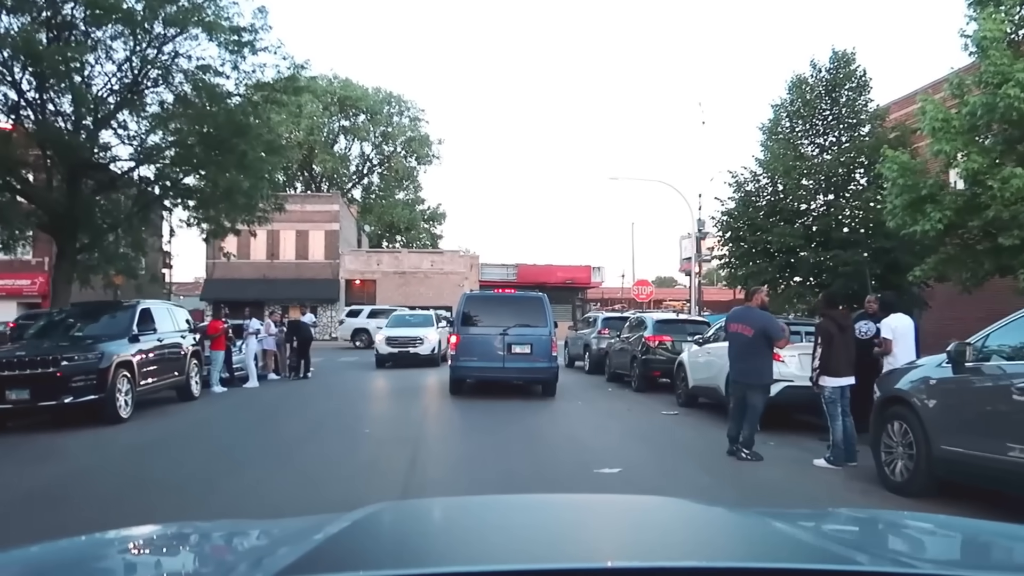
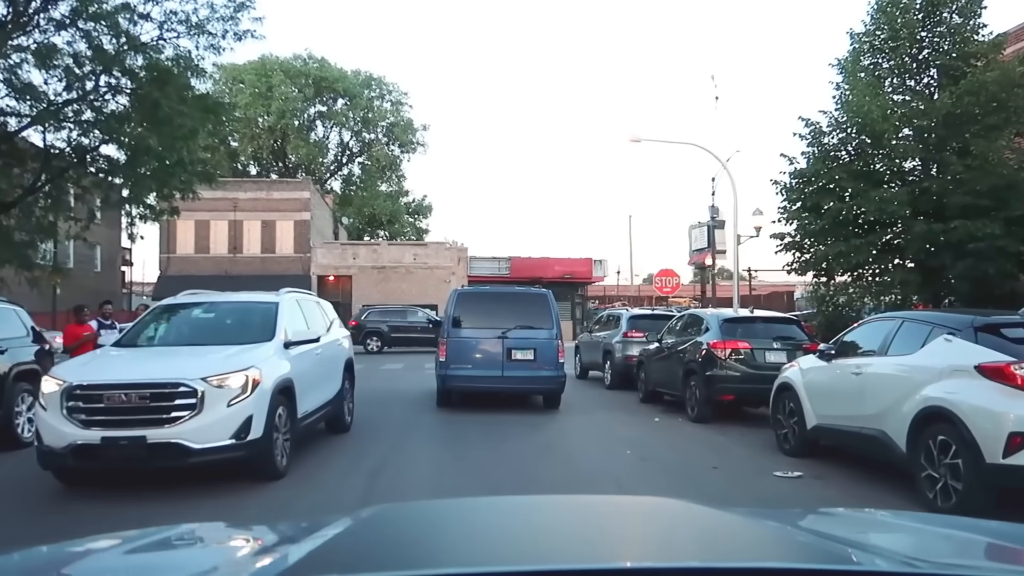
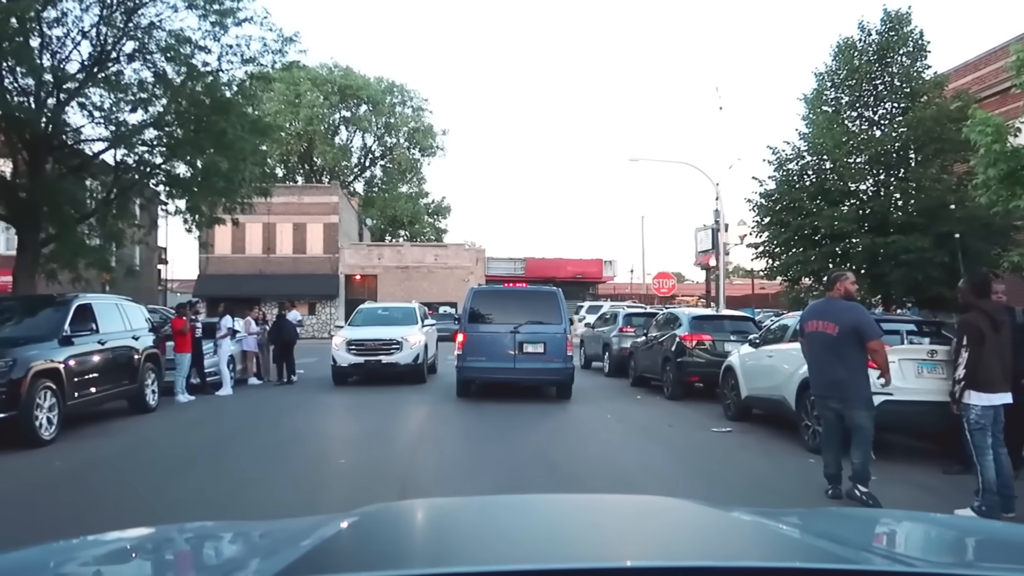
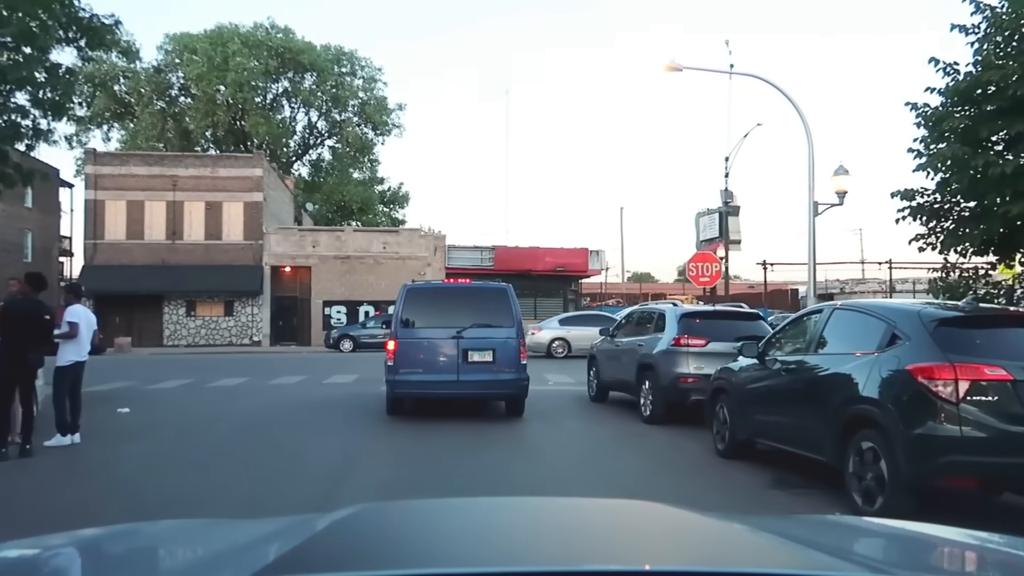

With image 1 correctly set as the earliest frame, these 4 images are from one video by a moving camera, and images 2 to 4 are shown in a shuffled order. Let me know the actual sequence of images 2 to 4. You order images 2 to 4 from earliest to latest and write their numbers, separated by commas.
3, 2, 4
